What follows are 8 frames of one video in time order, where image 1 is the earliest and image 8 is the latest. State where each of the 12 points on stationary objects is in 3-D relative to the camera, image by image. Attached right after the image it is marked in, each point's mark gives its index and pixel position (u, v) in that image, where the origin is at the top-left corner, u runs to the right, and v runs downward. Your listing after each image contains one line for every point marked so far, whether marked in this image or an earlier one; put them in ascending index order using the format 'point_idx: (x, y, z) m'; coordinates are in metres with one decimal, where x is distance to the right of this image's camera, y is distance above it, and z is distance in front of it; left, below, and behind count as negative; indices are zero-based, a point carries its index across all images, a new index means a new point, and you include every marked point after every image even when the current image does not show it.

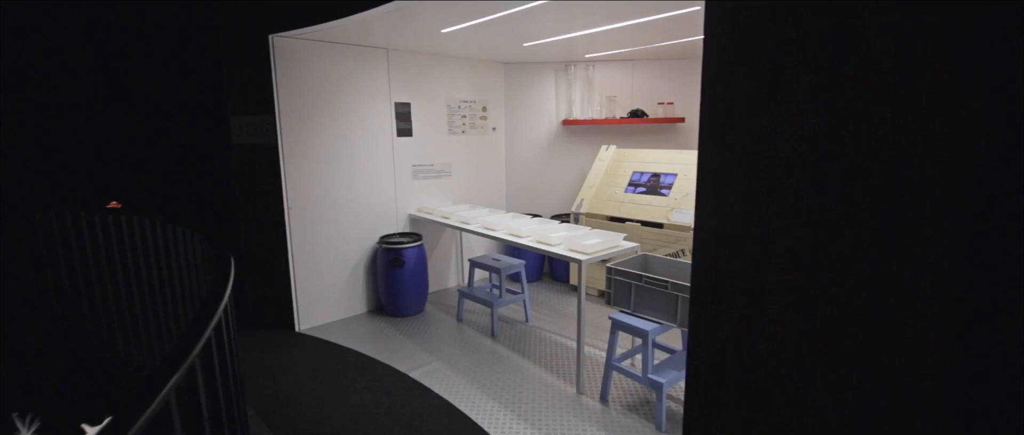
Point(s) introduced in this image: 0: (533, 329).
0: (+0.2, -0.8, +3.3) m
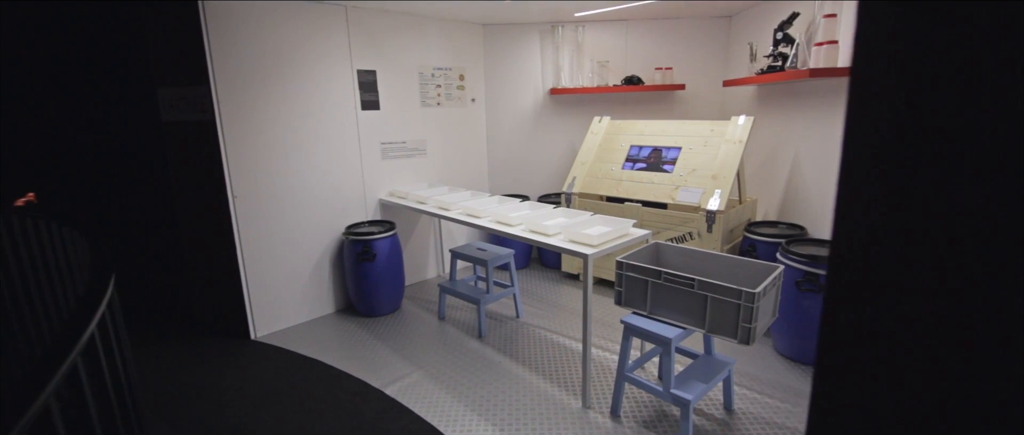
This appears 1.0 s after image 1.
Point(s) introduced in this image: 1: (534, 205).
0: (+0.1, -0.7, +2.9) m
1: (+0.1, +0.1, +2.7) m
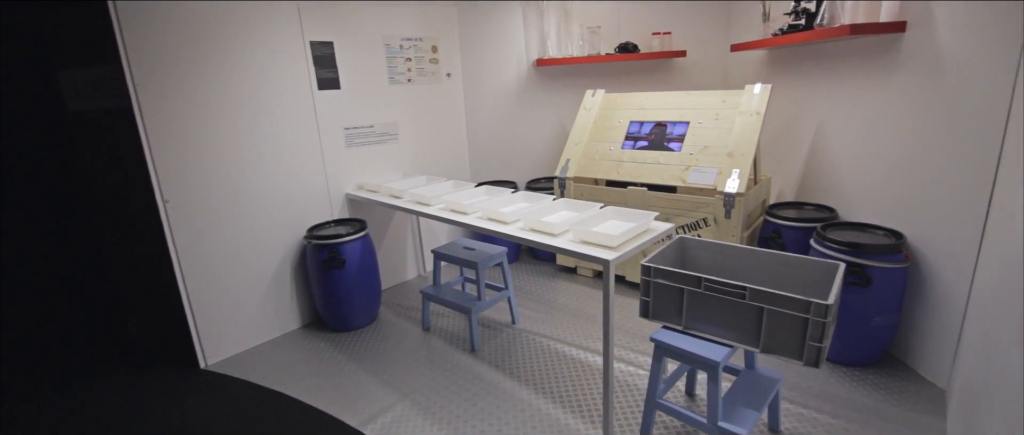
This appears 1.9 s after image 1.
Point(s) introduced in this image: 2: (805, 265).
0: (+0.1, -0.6, +2.5) m
1: (+0.1, +0.1, +2.3) m
2: (+1.0, -0.2, +1.7) m
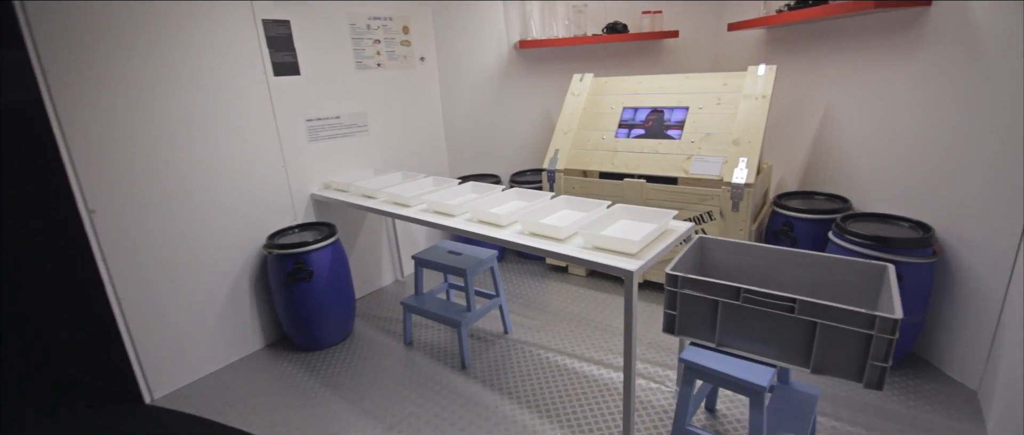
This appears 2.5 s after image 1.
0: (0.0, -0.6, +2.3) m
1: (0.0, +0.1, +2.1) m
2: (+1.1, -0.2, +1.5) m
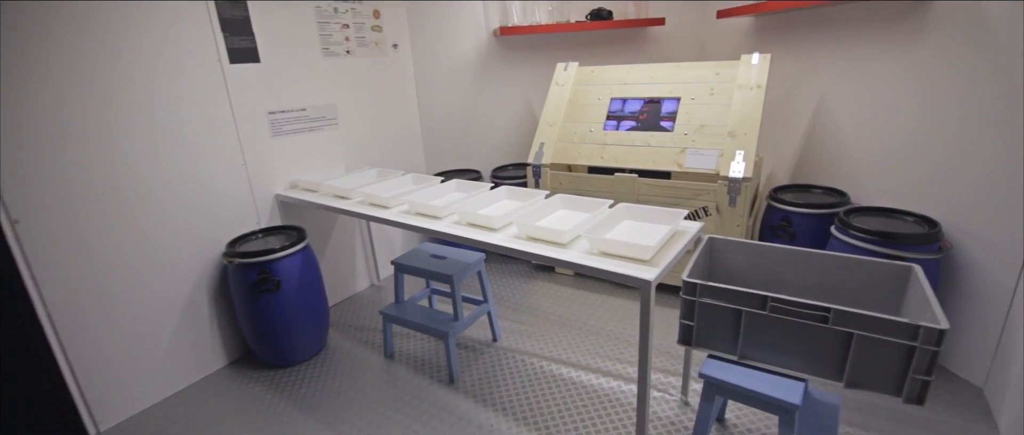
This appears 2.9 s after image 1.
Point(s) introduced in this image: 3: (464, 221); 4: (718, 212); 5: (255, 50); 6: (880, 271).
0: (0.0, -0.6, +2.1) m
1: (0.0, +0.1, +1.9) m
2: (+1.1, -0.2, +1.4) m
3: (-0.2, 0.0, +1.8) m
4: (+1.0, 0.0, +2.3) m
5: (-1.2, +0.8, +2.2) m
6: (+1.1, -0.2, +1.4) m
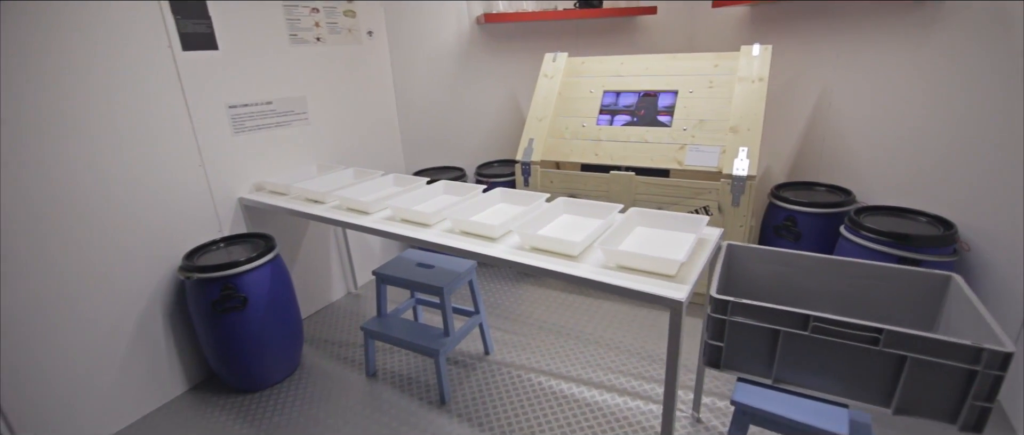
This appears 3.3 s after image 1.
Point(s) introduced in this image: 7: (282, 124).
0: (0.0, -0.6, +2.0) m
1: (0.0, +0.1, +1.7) m
2: (+1.1, -0.2, +1.3) m
3: (-0.2, 0.0, +1.6) m
4: (+0.9, 0.0, +2.2) m
5: (-1.2, +0.7, +1.9) m
6: (+1.1, -0.2, +1.3) m
7: (-1.1, +0.4, +2.2) m
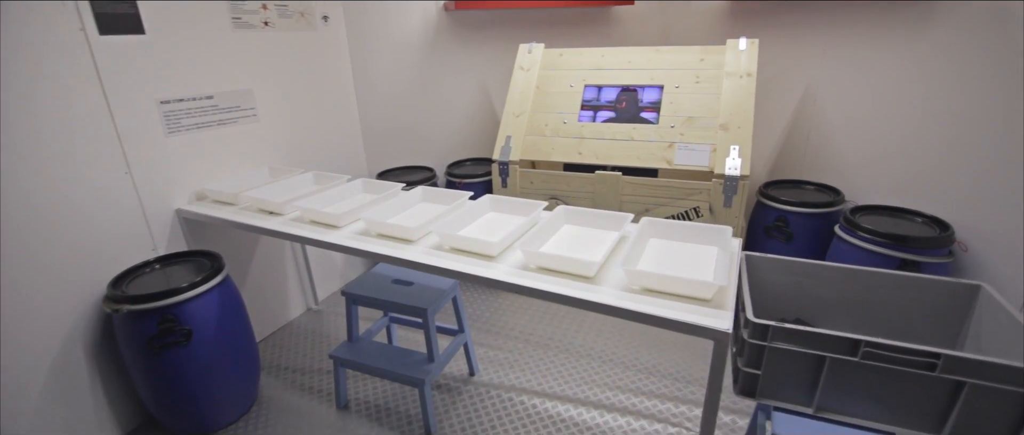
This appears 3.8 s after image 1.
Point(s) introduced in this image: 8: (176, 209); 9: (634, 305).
0: (-0.1, -0.7, +1.8) m
1: (0.0, 0.0, +1.6) m
2: (+1.1, -0.2, +1.3) m
3: (-0.2, -0.1, +1.4) m
4: (+0.9, 0.0, +2.1) m
5: (-1.3, +0.7, +1.6) m
6: (+1.1, -0.2, +1.3) m
7: (-1.1, +0.4, +1.9) m
8: (-1.2, 0.0, +1.8) m
9: (+0.3, -0.2, +1.1) m
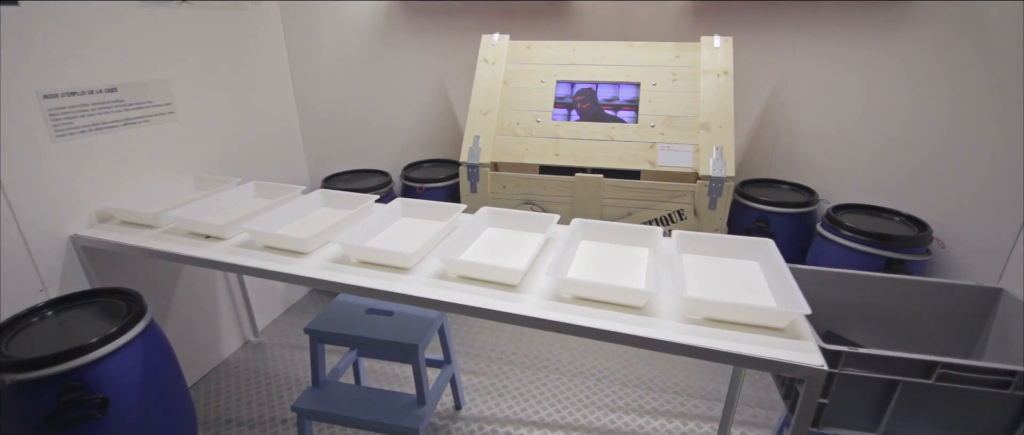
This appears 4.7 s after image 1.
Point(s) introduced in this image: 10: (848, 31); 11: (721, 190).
0: (-0.1, -0.7, +1.6) m
1: (0.0, 0.0, +1.4) m
2: (+1.1, -0.2, +1.2) m
3: (-0.2, -0.1, +1.2) m
4: (+0.8, 0.0, +2.0) m
5: (-1.3, +0.6, +1.2) m
6: (+1.2, -0.2, +1.2) m
7: (-1.2, +0.3, +1.5) m
8: (-1.3, 0.0, +1.4) m
9: (+0.4, -0.2, +0.9) m
10: (+1.4, +0.8, +1.9) m
11: (+0.8, +0.1, +2.0) m
